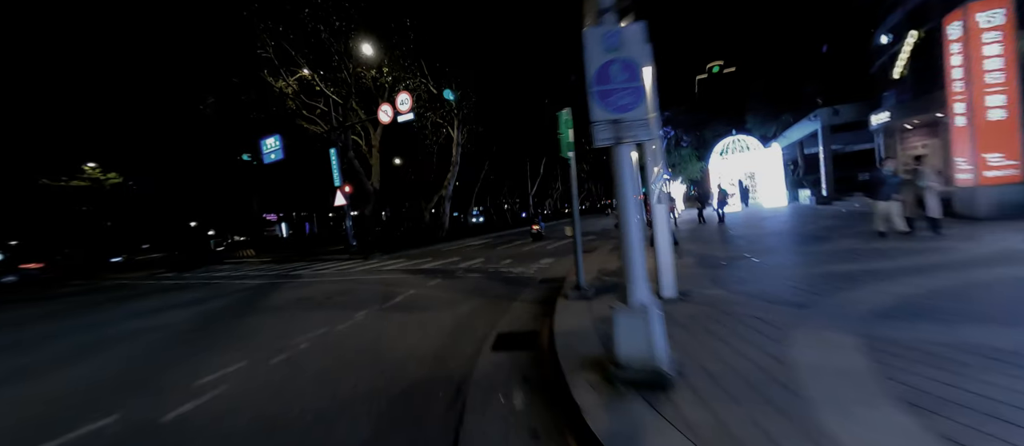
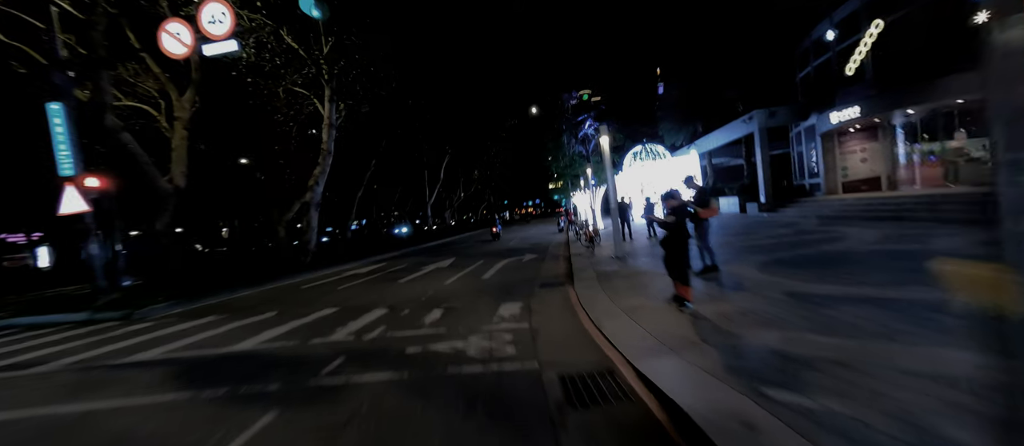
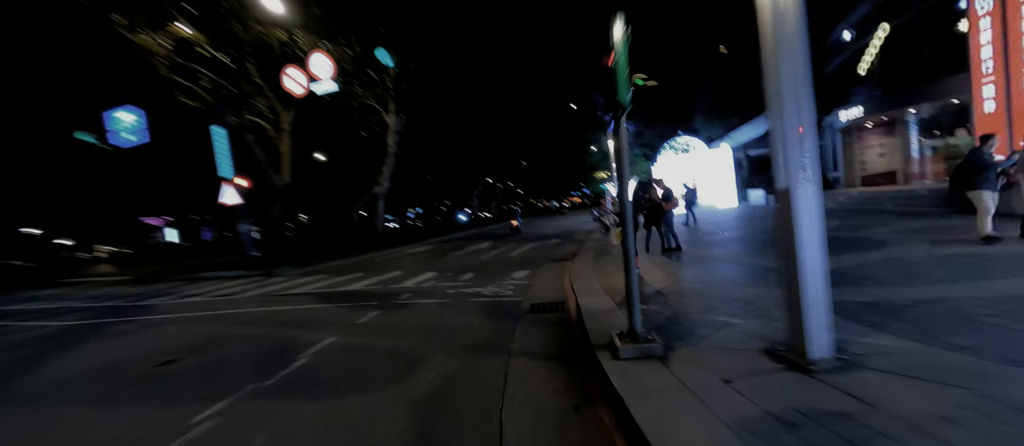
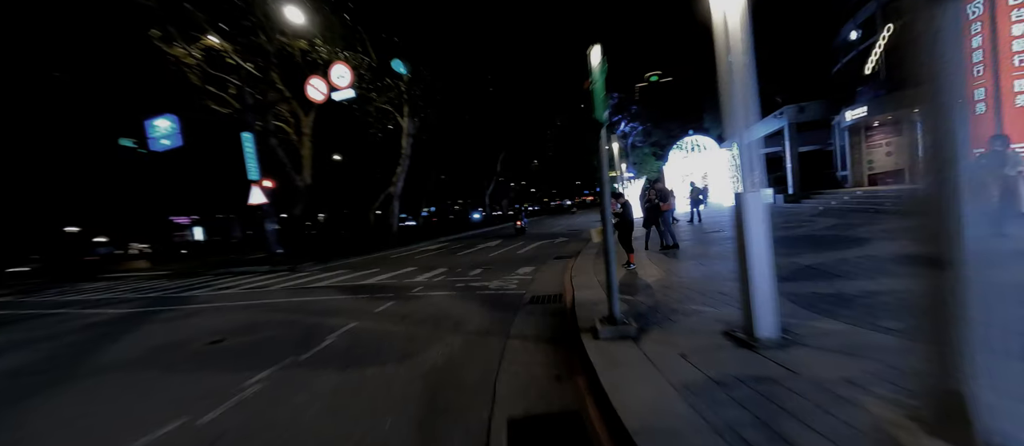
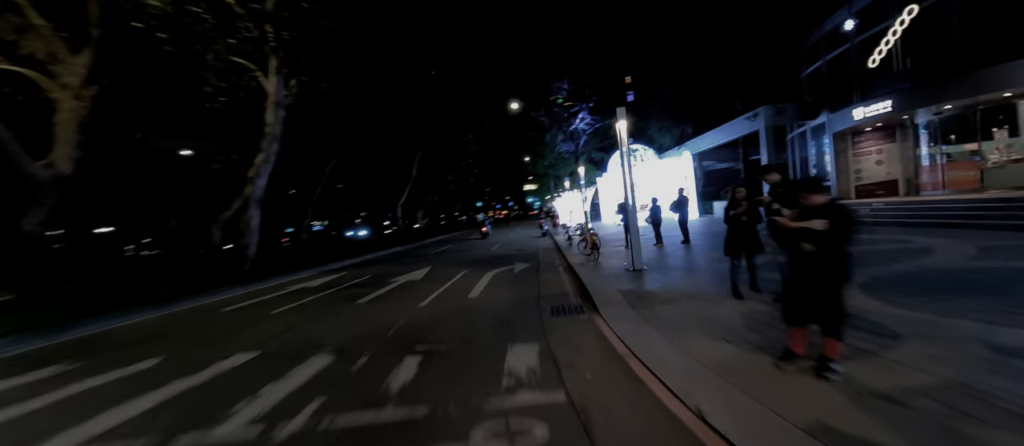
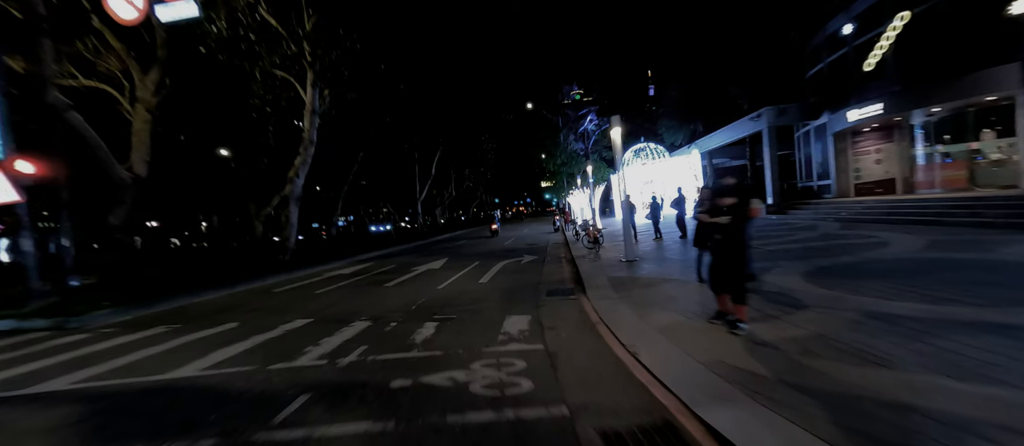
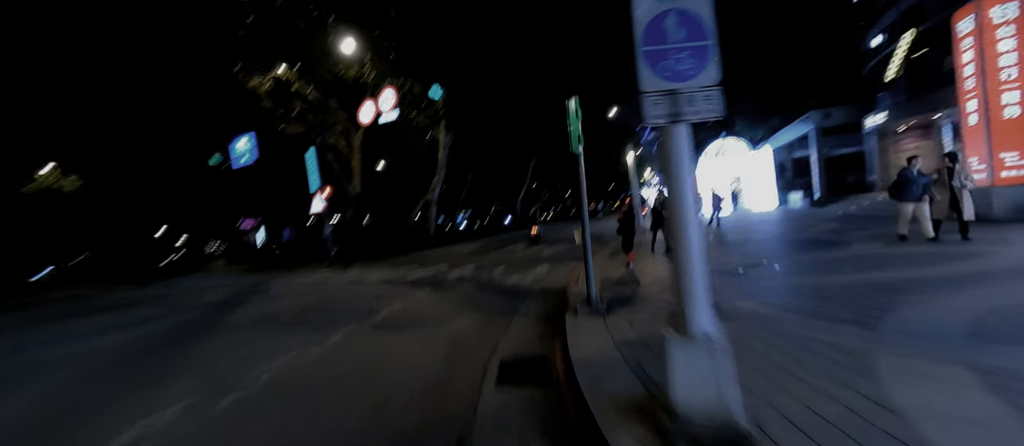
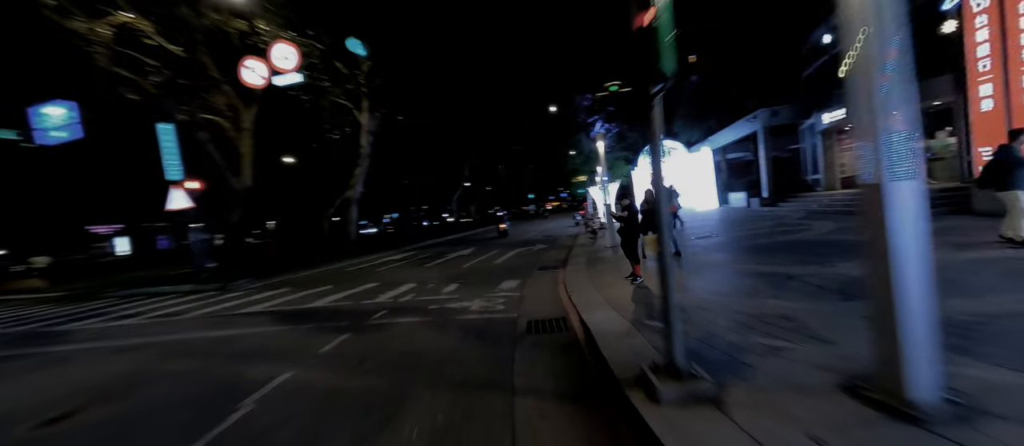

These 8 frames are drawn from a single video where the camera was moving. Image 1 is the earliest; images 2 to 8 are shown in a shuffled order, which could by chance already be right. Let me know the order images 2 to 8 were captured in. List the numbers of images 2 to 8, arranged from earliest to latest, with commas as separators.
7, 4, 3, 8, 2, 6, 5
